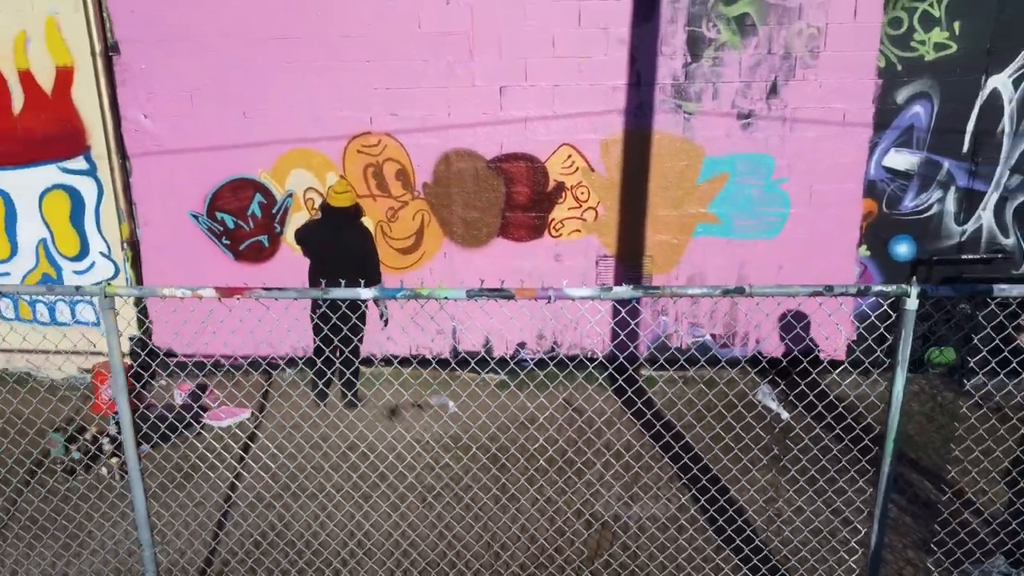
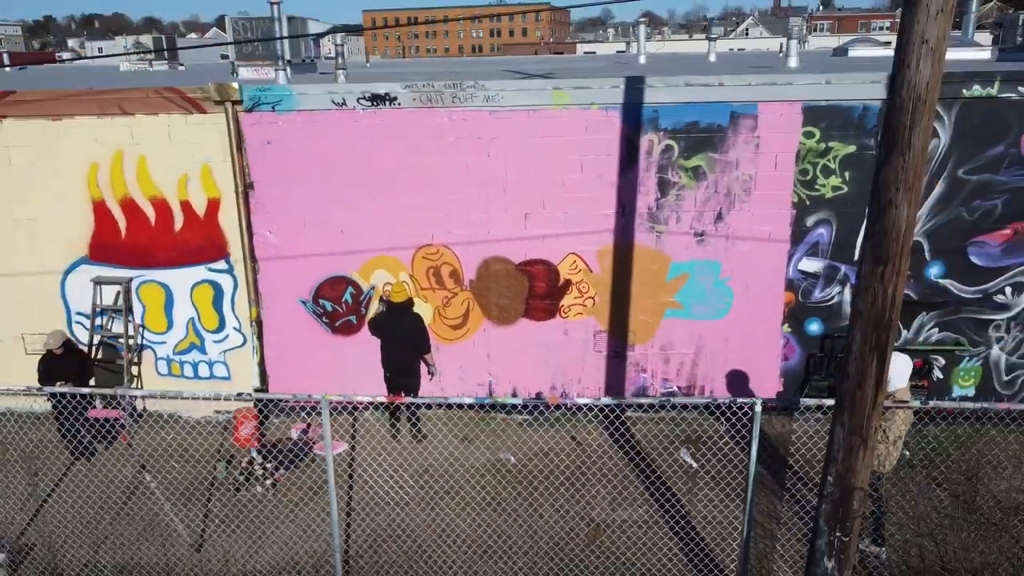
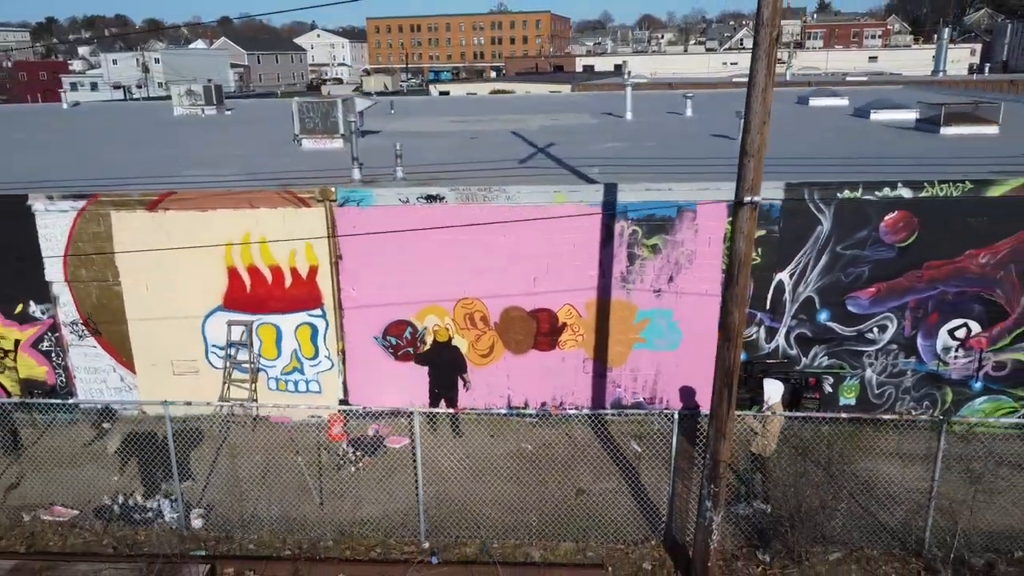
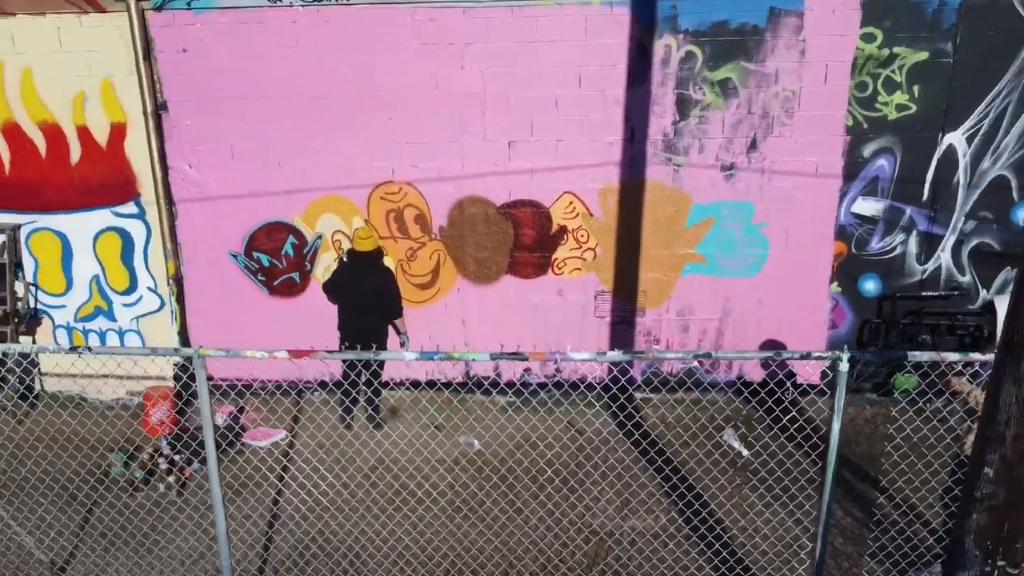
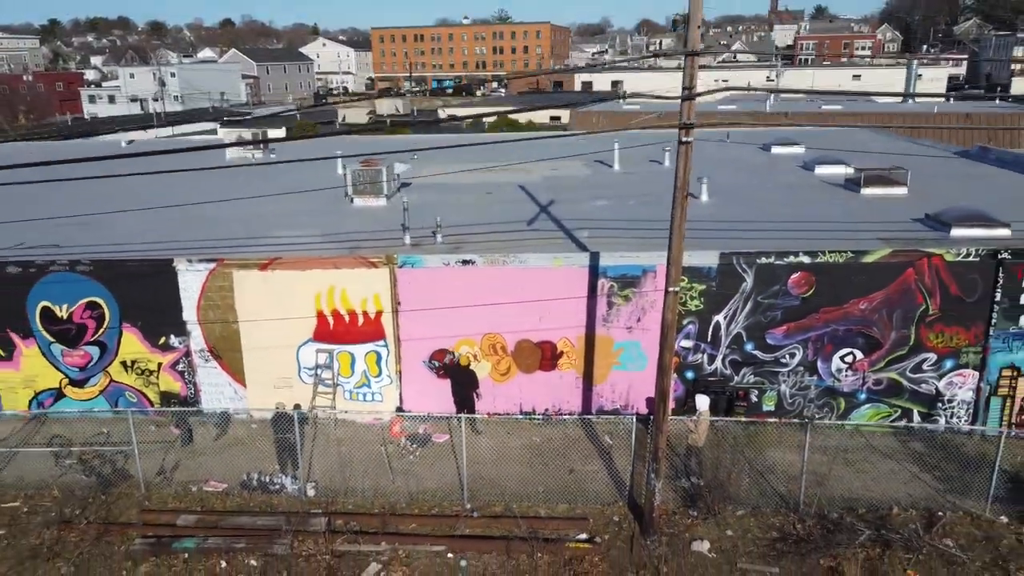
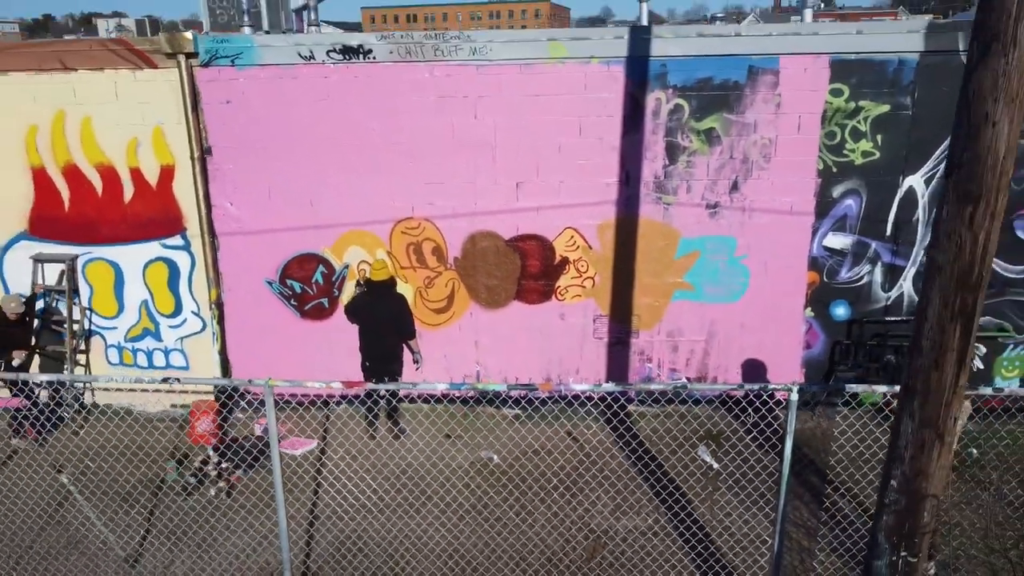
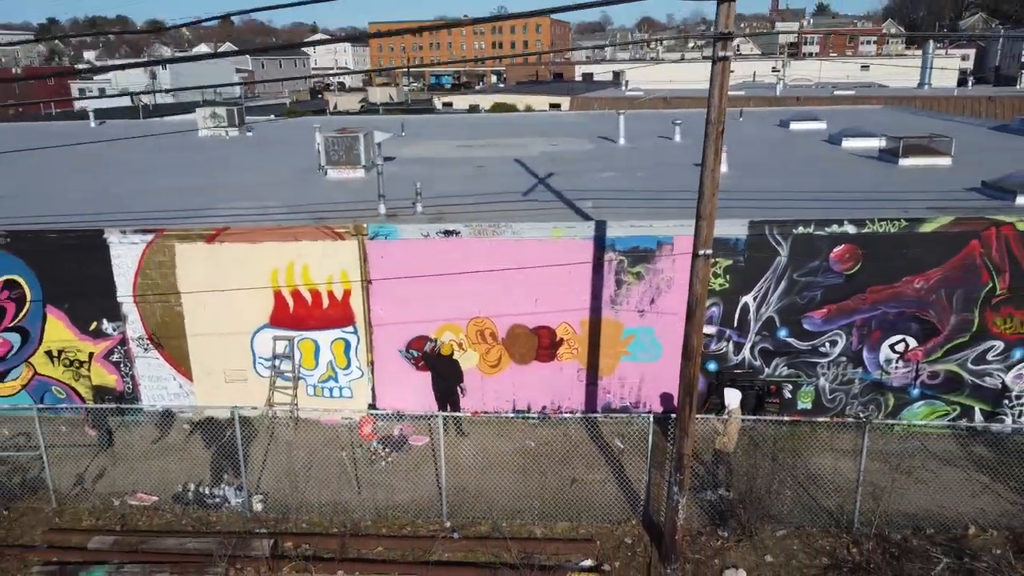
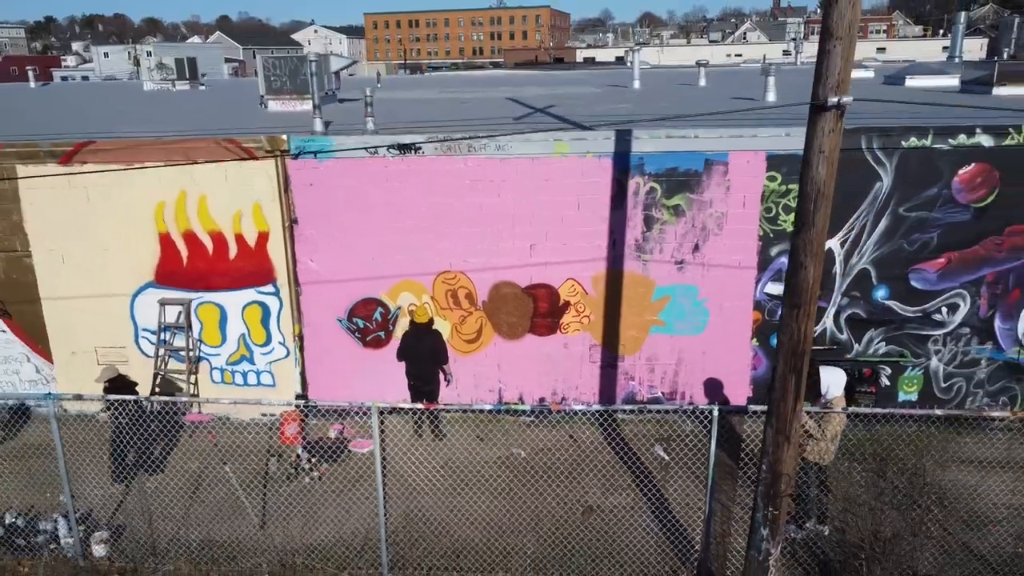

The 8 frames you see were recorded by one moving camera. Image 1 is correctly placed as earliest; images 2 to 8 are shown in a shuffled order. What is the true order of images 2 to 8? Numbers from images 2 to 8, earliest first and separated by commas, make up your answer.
4, 6, 2, 8, 3, 7, 5
